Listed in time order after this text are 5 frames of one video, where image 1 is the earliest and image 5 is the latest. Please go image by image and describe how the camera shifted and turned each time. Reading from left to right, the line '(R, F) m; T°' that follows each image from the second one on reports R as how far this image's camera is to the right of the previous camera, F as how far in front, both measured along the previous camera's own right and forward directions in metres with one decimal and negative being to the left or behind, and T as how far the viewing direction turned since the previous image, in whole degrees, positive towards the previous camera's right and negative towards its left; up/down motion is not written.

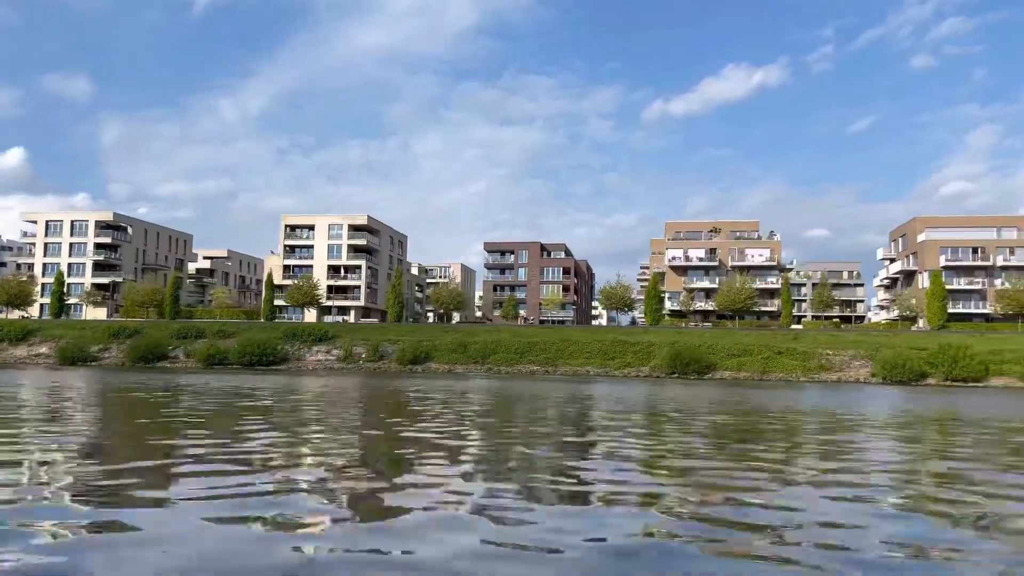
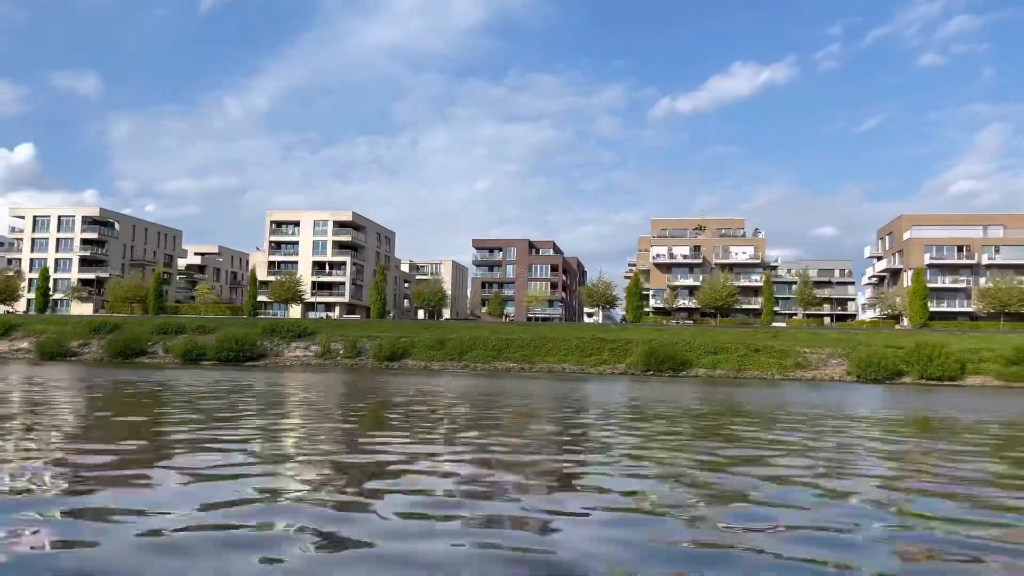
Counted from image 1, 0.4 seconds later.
(+0.8, +0.1) m; 0°
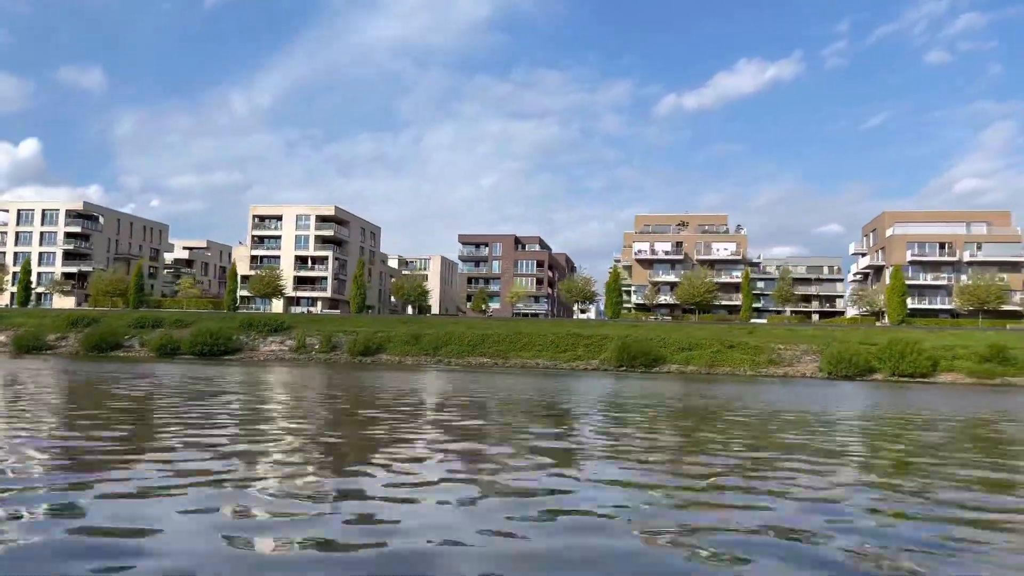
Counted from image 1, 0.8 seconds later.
(+0.8, +0.1) m; 0°
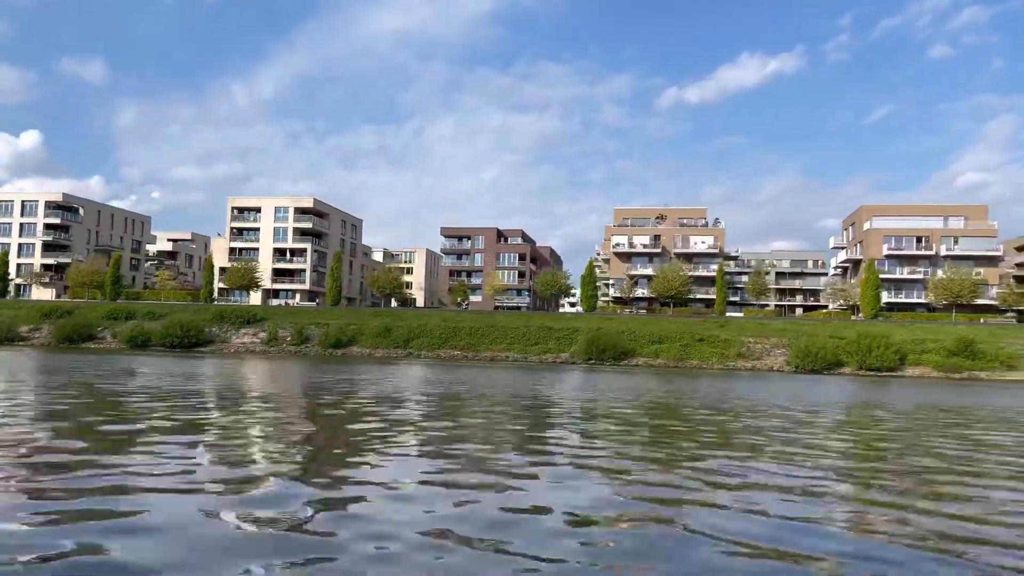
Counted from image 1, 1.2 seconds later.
(+0.8, 0.0) m; 0°
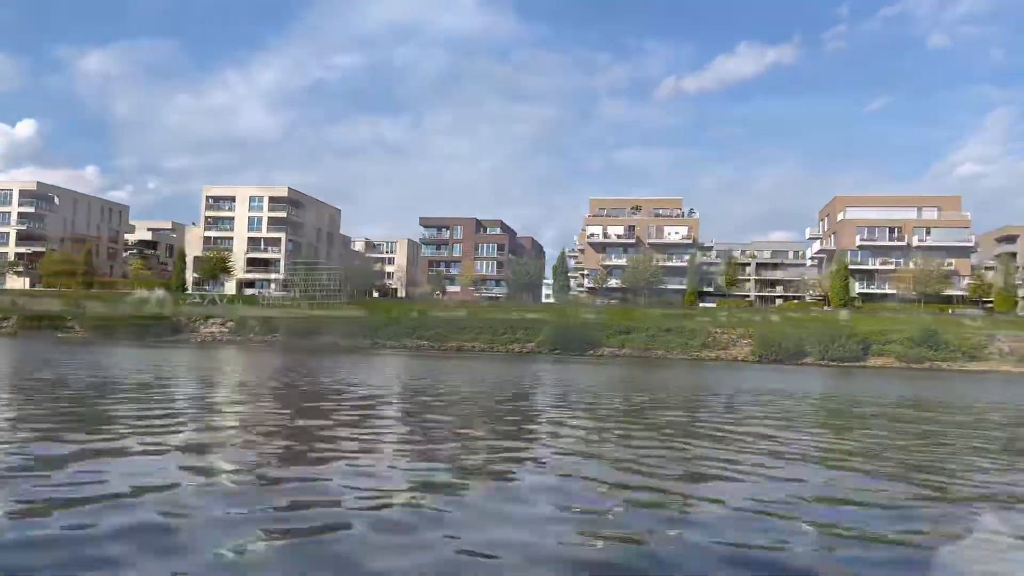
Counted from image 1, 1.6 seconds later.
(+0.8, +0.1) m; 0°
